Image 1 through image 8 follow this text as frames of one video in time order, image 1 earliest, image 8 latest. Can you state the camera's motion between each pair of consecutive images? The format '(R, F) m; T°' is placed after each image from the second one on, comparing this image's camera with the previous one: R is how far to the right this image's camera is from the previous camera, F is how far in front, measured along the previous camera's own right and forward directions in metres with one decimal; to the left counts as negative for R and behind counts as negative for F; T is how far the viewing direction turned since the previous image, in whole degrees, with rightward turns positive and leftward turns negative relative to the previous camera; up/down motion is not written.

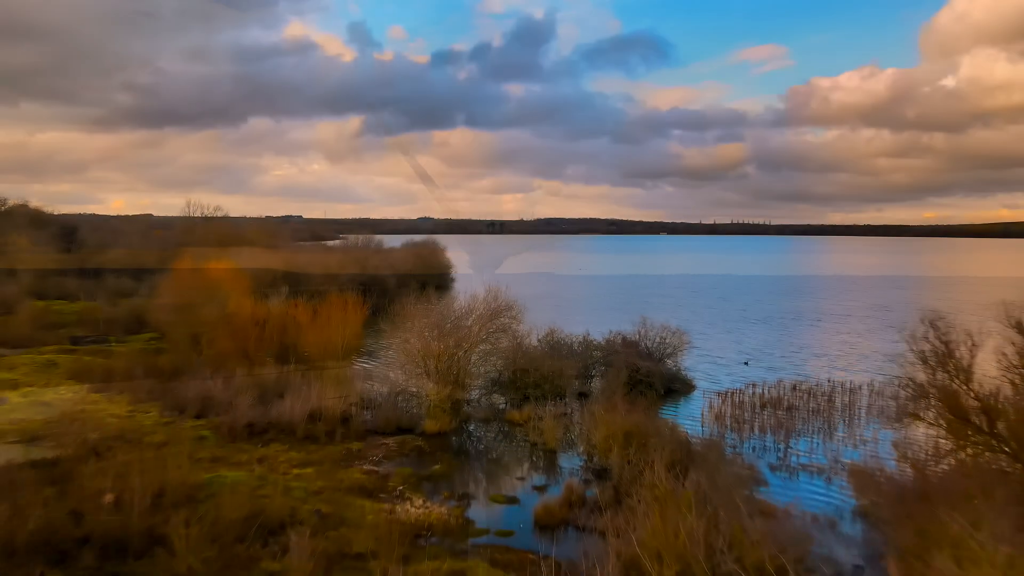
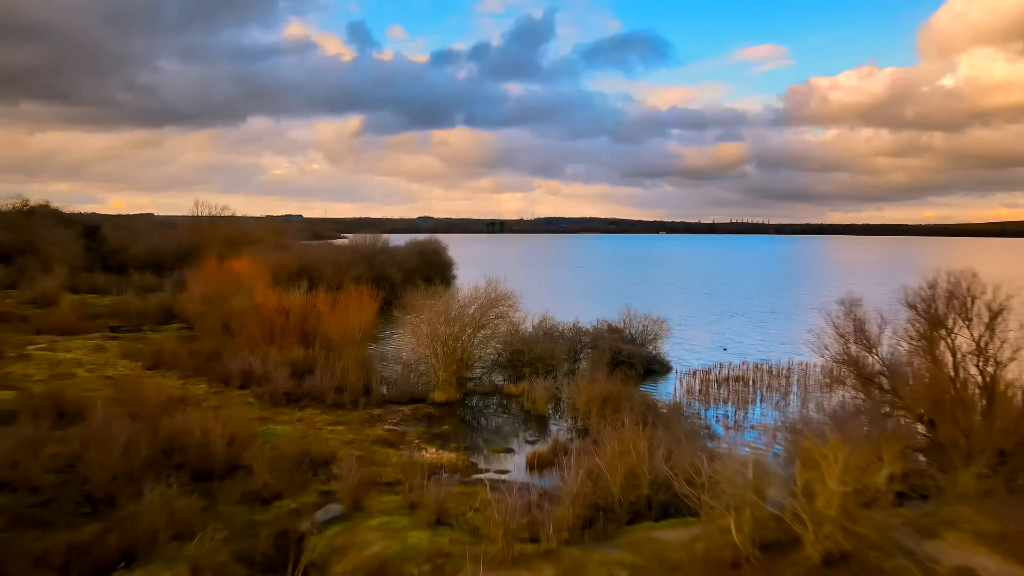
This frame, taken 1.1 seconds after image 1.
(0.0, -1.8) m; 0°
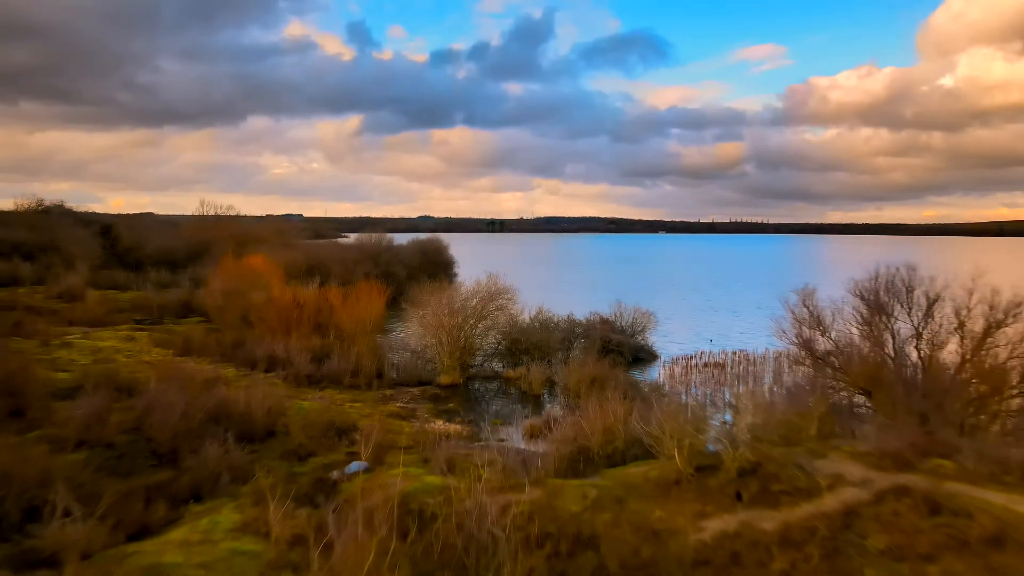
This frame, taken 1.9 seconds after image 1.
(0.0, -1.3) m; 0°
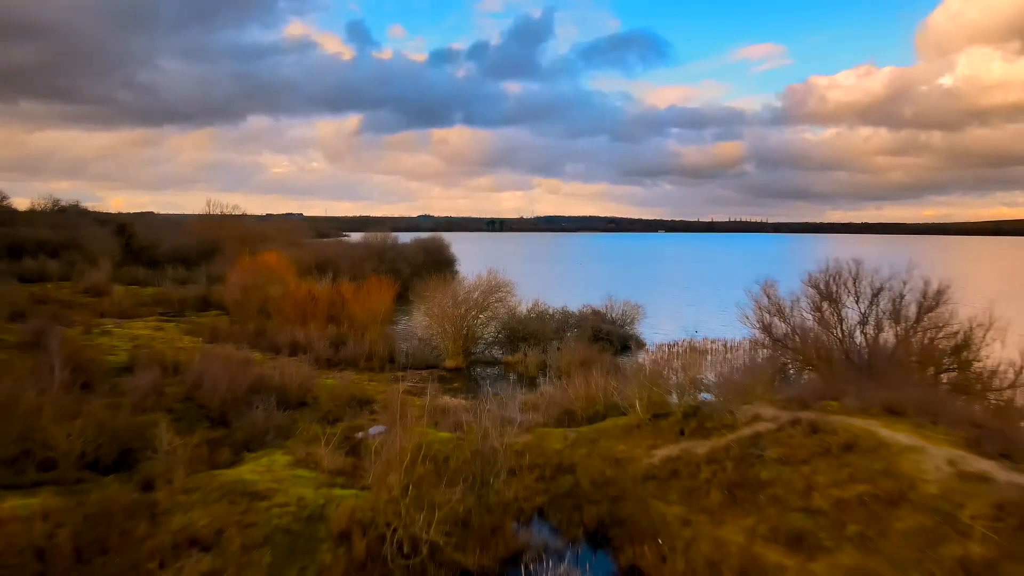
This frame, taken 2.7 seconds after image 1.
(0.0, -1.5) m; 0°
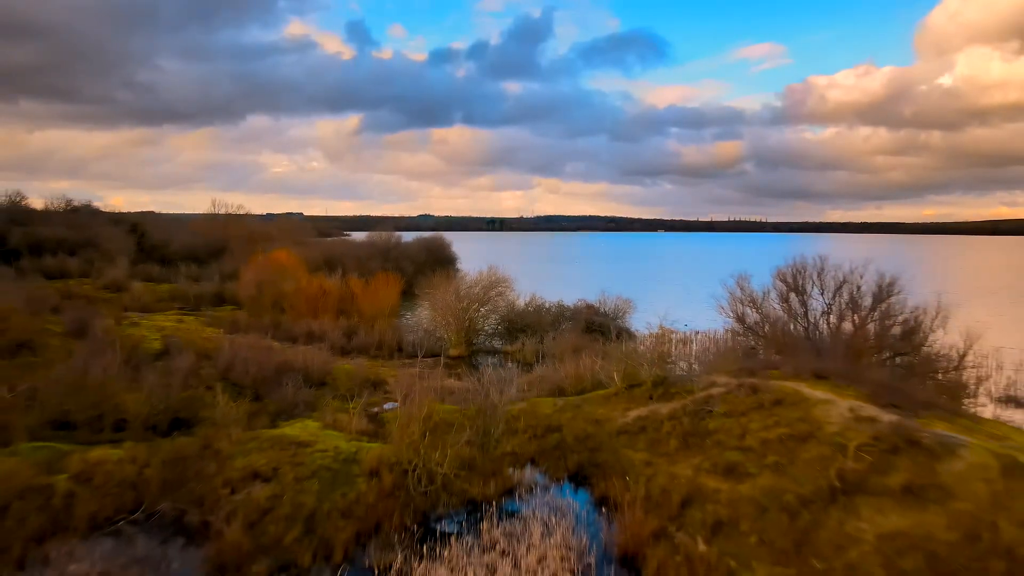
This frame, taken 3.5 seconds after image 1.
(0.0, -1.3) m; 0°
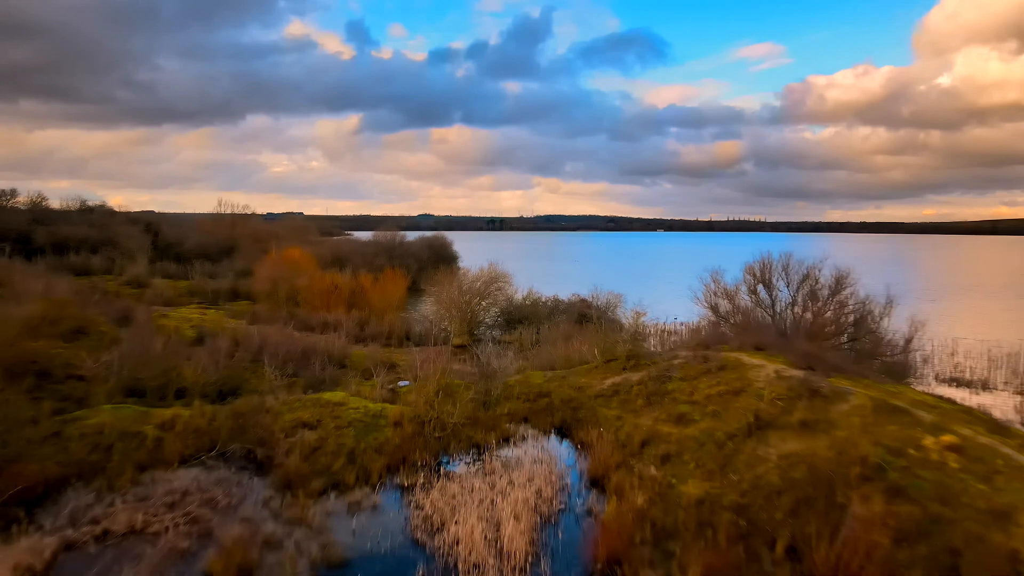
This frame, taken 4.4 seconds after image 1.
(0.0, -1.6) m; 0°
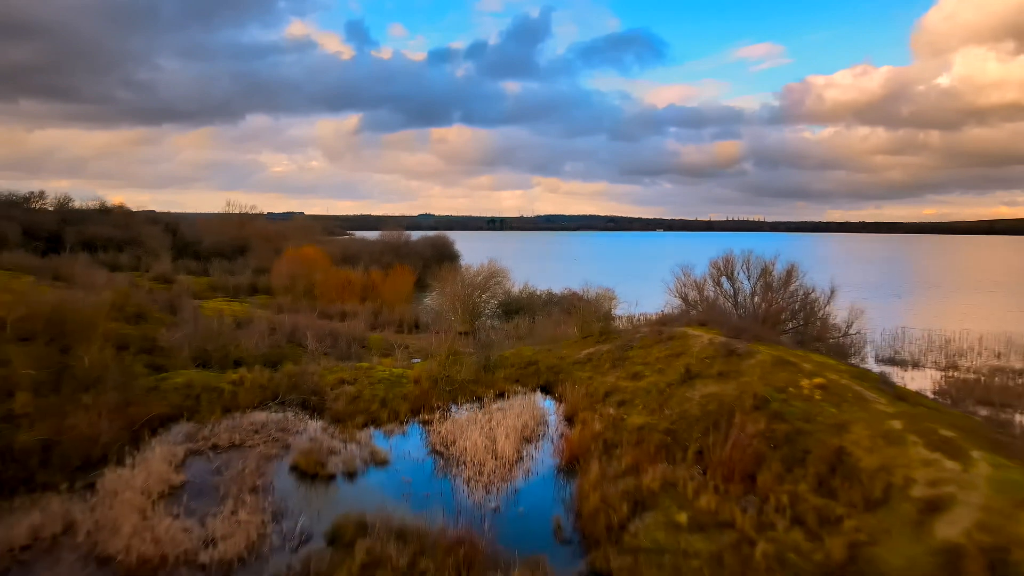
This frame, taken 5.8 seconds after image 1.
(+0.1, -2.2) m; 0°
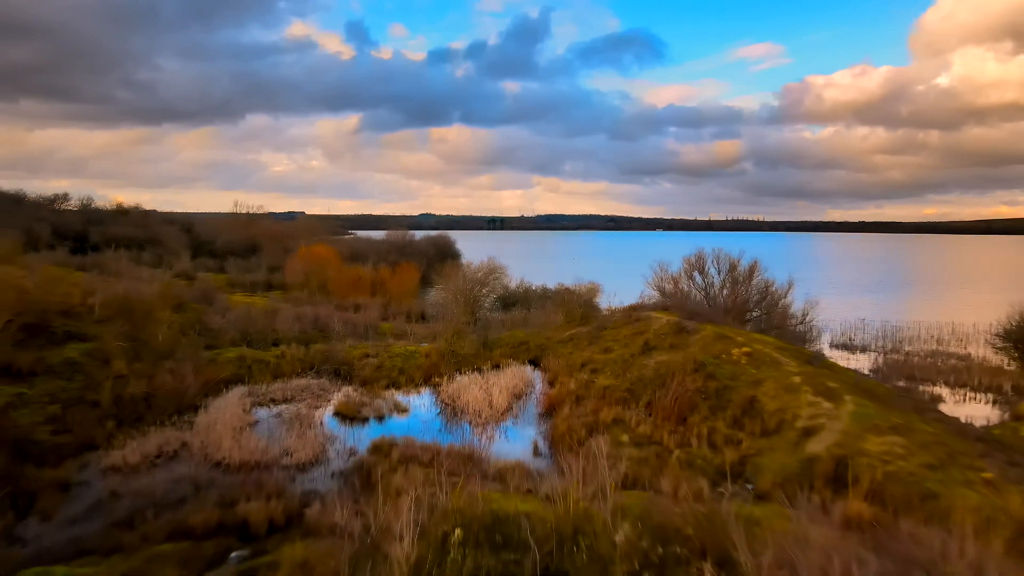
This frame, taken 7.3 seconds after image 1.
(+0.1, -2.2) m; 0°
